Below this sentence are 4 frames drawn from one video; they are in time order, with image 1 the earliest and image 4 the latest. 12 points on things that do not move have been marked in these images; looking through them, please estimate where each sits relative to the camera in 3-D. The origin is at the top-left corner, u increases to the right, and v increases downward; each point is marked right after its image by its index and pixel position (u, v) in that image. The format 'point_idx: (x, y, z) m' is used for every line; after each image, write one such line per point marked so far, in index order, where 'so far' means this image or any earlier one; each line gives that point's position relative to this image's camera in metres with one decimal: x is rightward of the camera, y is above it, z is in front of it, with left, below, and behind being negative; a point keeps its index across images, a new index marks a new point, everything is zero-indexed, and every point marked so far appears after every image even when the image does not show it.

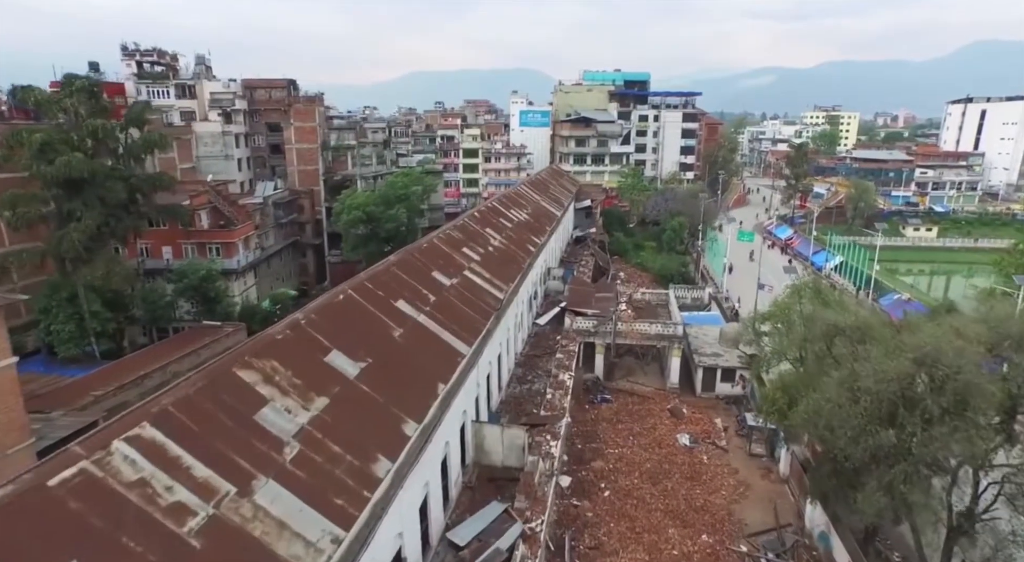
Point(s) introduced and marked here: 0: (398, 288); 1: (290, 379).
0: (-3.0, -0.2, +17.0) m
1: (-3.8, -1.7, +11.3) m
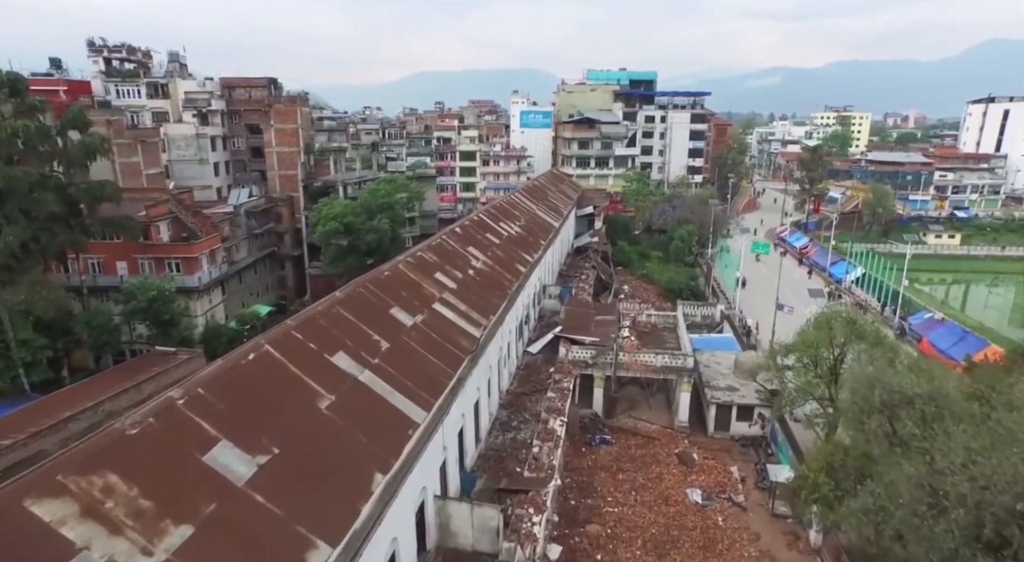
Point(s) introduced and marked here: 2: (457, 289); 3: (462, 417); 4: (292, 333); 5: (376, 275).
0: (-3.6, -1.1, +13.5) m
1: (-4.5, -2.6, +7.8) m
2: (-1.7, -0.3, +19.8) m
3: (-1.3, -3.6, +17.3) m
4: (-4.2, -1.0, +12.6) m
5: (-3.6, +0.1, +17.0) m
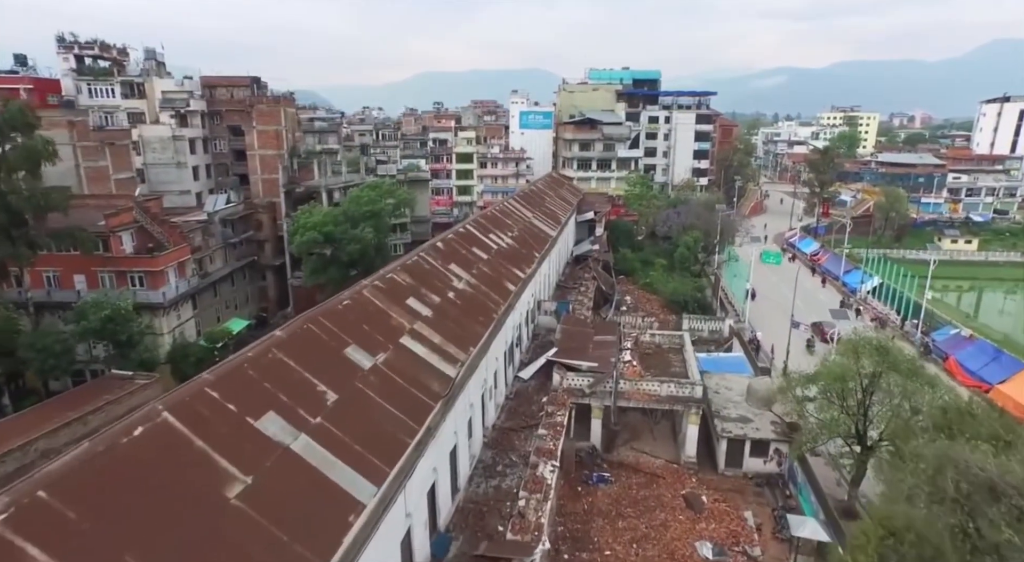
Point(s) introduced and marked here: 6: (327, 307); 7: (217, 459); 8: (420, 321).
0: (-4.0, -1.8, +11.0) m
1: (-5.0, -3.3, +5.3) m
2: (-2.1, -1.0, +17.2) m
3: (-1.7, -4.2, +14.7) m
4: (-4.7, -1.7, +10.0) m
5: (-4.0, -0.6, +14.5) m
6: (-4.1, -0.6, +14.5) m
7: (-4.1, -2.5, +9.1) m
8: (-2.3, -1.0, +16.6) m
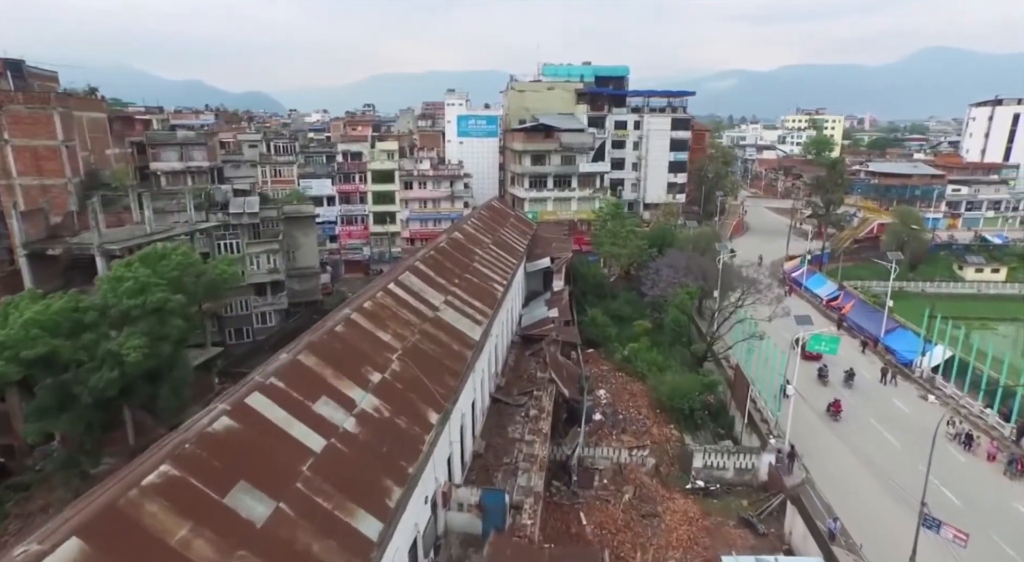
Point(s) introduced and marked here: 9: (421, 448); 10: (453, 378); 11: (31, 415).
0: (-5.6, -5.8, -4.1) m
1: (-6.2, -7.4, -9.8) m
2: (-4.1, -5.0, +2.2) m
3: (-3.5, -8.3, -0.2) m
4: (-6.2, -5.7, -5.1) m
5: (-5.8, -4.6, -0.6) m
6: (-5.9, -4.6, -0.6) m
7: (-5.5, -6.5, -6.0) m
8: (-4.3, -5.1, +1.6) m
9: (-1.8, -3.2, +12.9) m
10: (-1.4, -2.3, +16.2) m
11: (-13.3, -3.8, +18.2) m
